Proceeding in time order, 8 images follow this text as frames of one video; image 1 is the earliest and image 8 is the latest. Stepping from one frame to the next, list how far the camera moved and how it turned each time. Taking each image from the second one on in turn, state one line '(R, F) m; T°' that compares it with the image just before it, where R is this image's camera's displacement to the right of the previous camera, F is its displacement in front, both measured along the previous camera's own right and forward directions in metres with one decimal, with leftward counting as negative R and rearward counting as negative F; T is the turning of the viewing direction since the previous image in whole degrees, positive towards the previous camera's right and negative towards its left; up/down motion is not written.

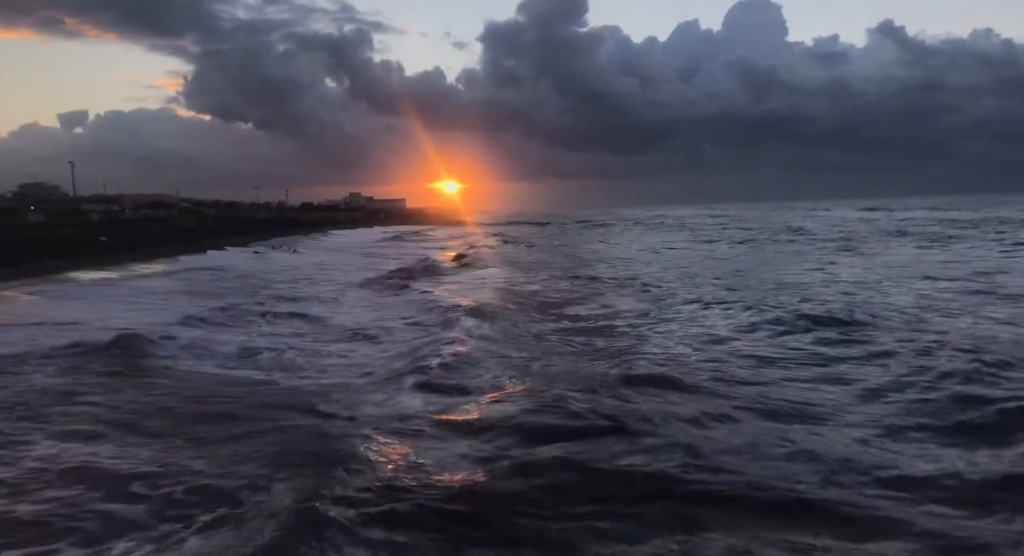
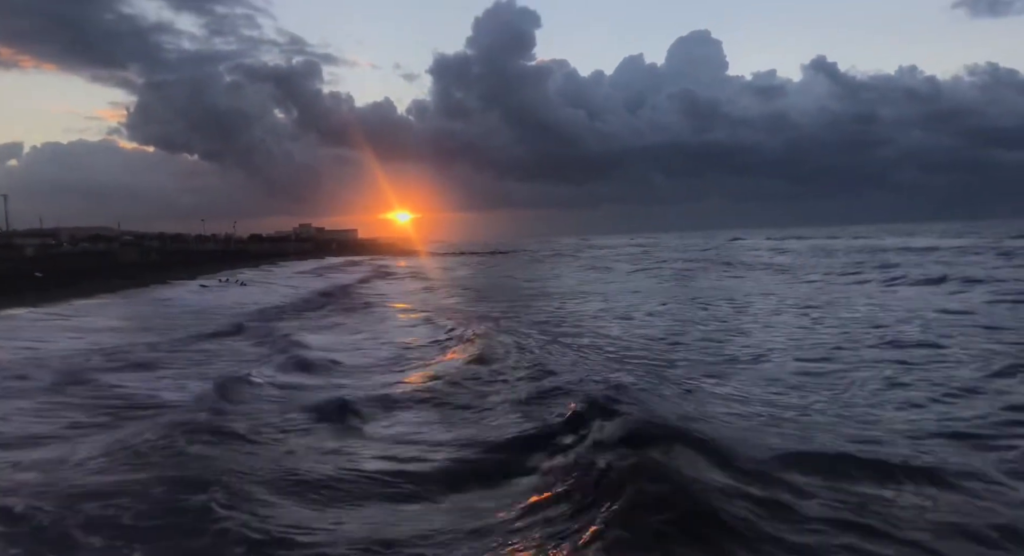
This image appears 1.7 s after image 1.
(-0.1, +0.2) m; +4°
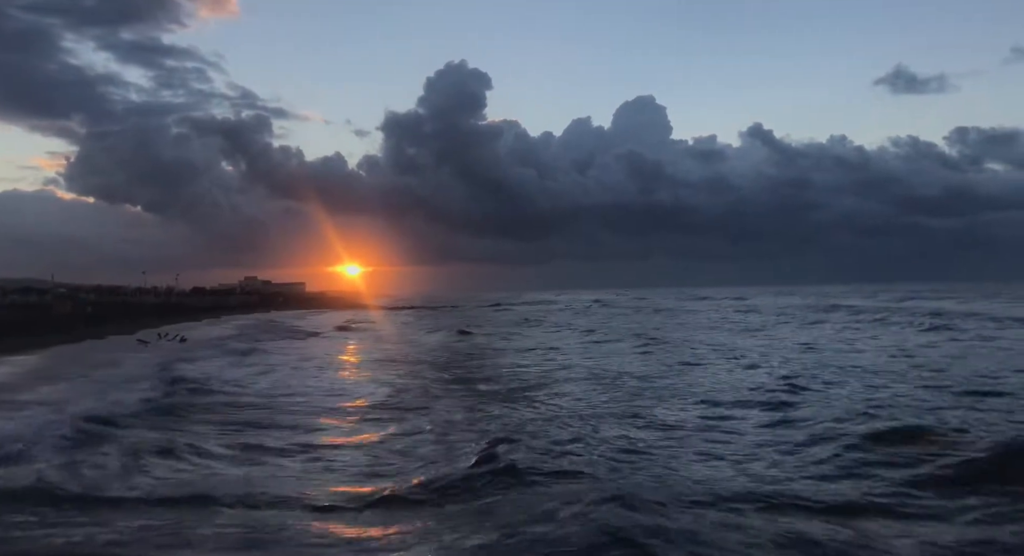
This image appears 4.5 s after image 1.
(-0.3, +0.4) m; +4°
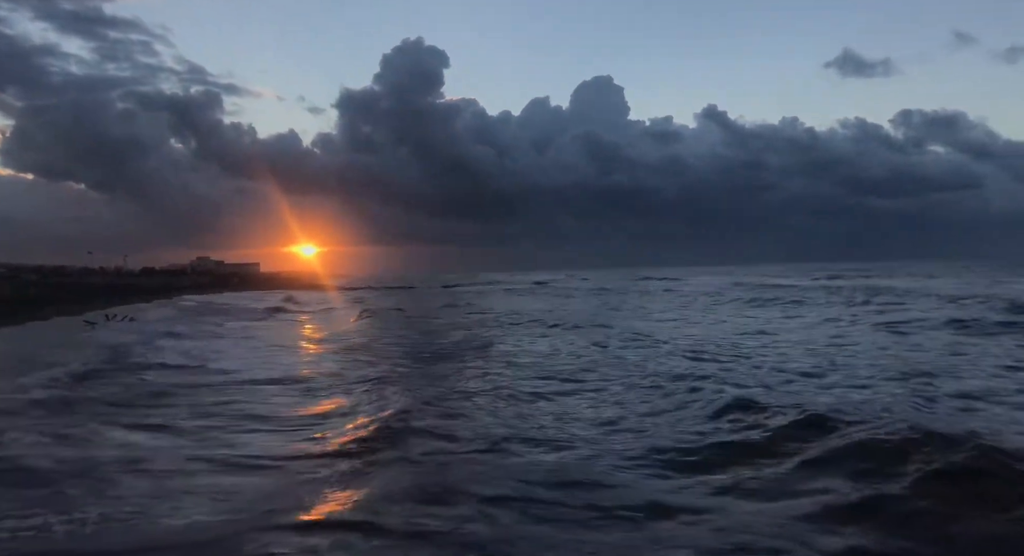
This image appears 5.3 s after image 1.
(+0.2, -0.4) m; +3°
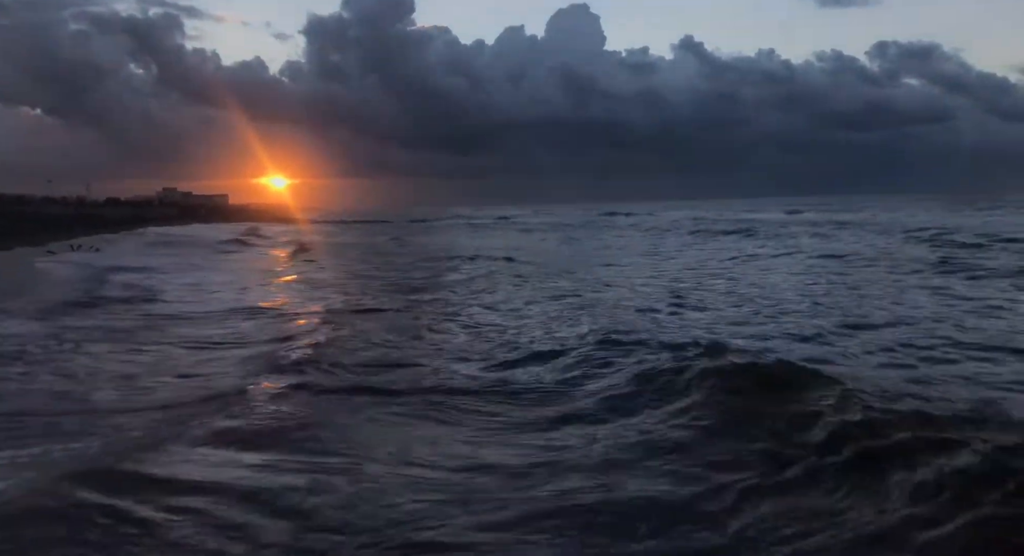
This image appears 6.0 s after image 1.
(-0.1, +0.2) m; +2°
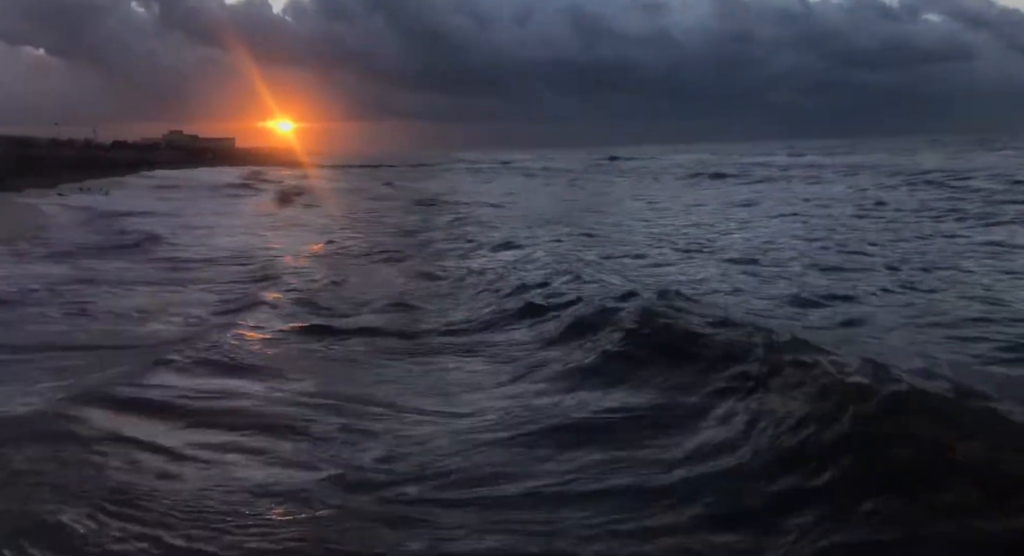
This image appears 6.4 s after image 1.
(0.0, 0.0) m; -1°
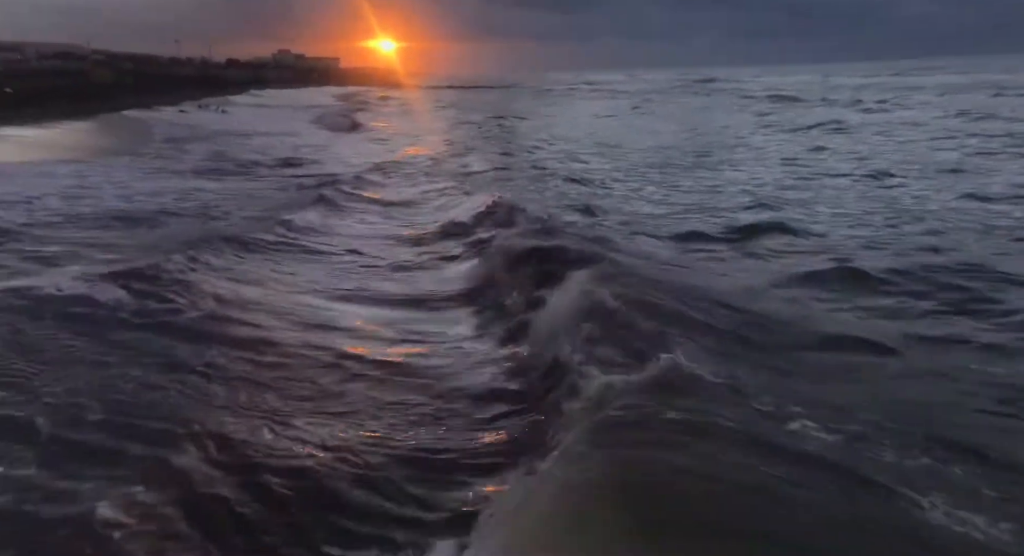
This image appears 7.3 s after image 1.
(+0.1, -0.3) m; -7°
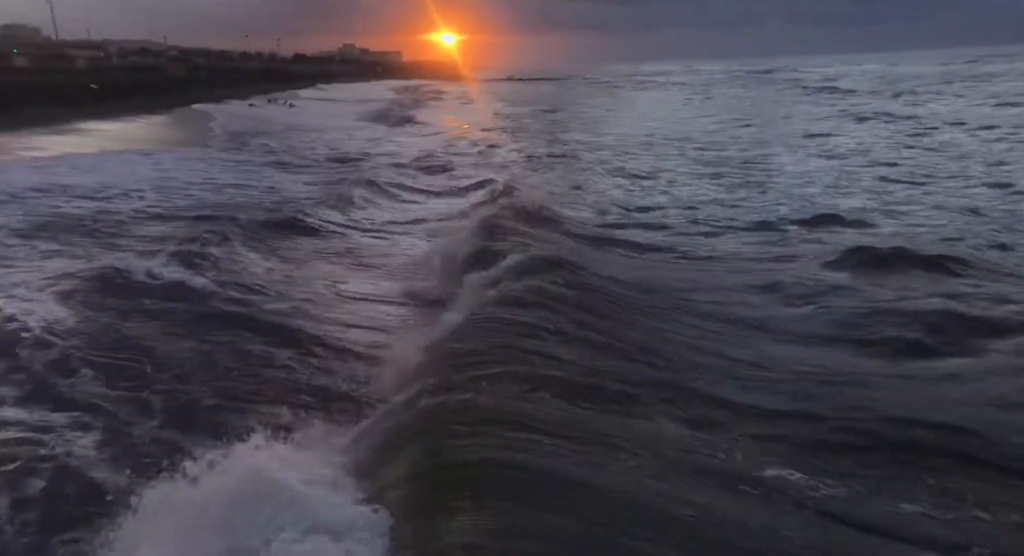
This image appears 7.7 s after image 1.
(+0.1, -0.2) m; -4°
